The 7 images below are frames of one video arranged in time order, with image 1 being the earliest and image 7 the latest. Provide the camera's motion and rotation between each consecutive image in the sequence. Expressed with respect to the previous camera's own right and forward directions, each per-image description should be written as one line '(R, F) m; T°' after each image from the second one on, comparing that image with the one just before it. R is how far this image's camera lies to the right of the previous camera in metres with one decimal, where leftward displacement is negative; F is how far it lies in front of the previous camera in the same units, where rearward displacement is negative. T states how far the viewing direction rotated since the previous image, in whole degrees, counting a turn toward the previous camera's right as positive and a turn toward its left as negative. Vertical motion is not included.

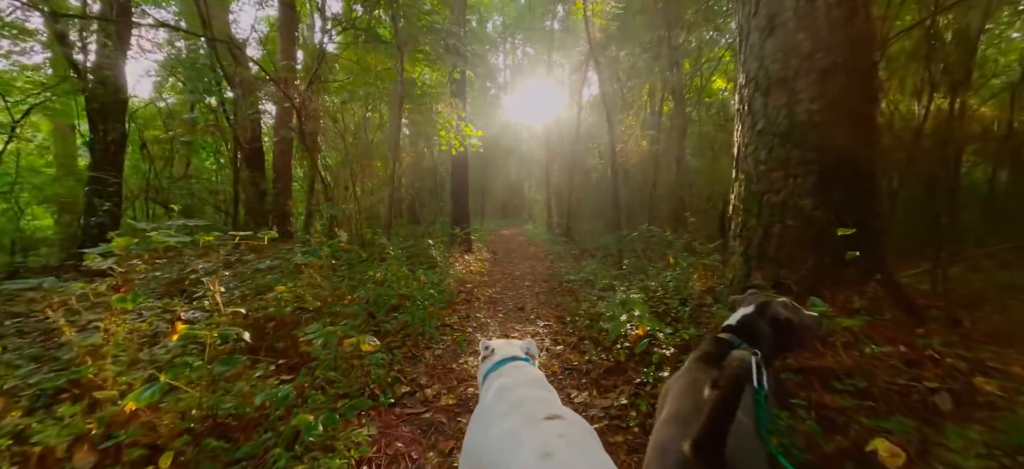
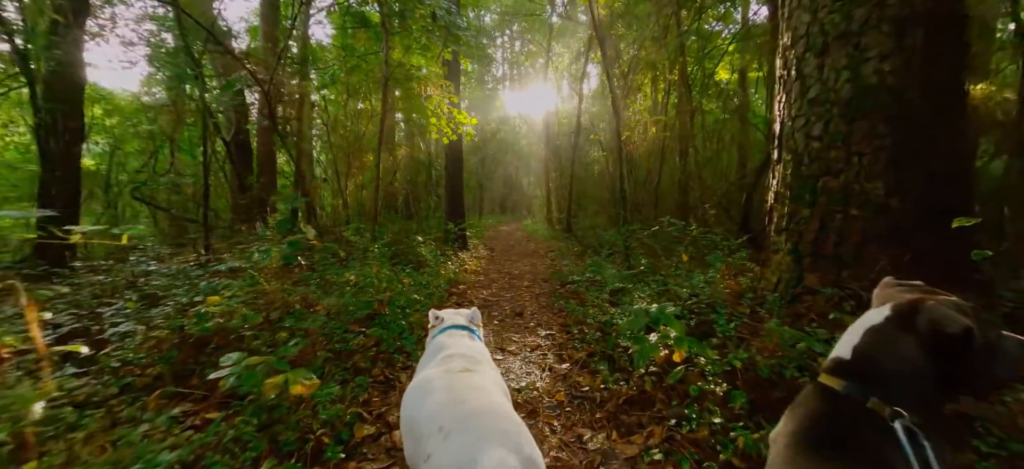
(0.0, +0.7) m; 0°
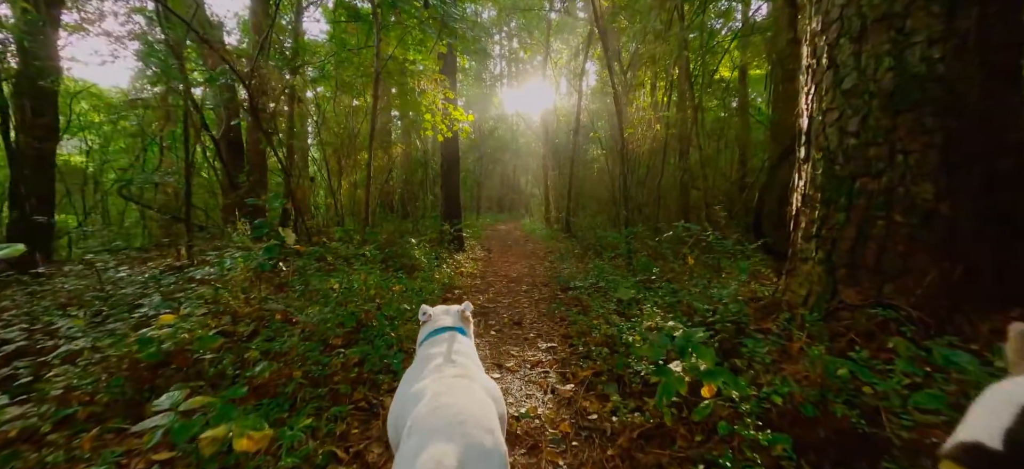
(0.0, +0.3) m; 0°
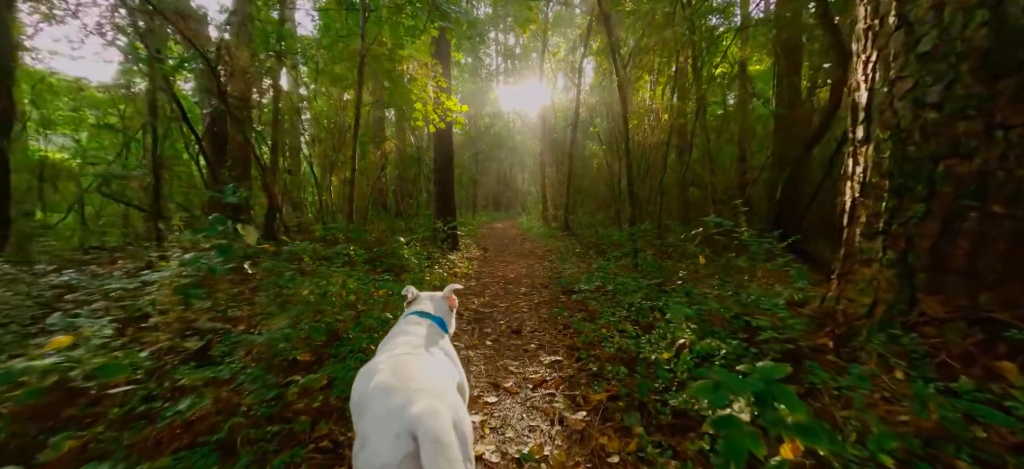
(0.0, +0.5) m; +1°
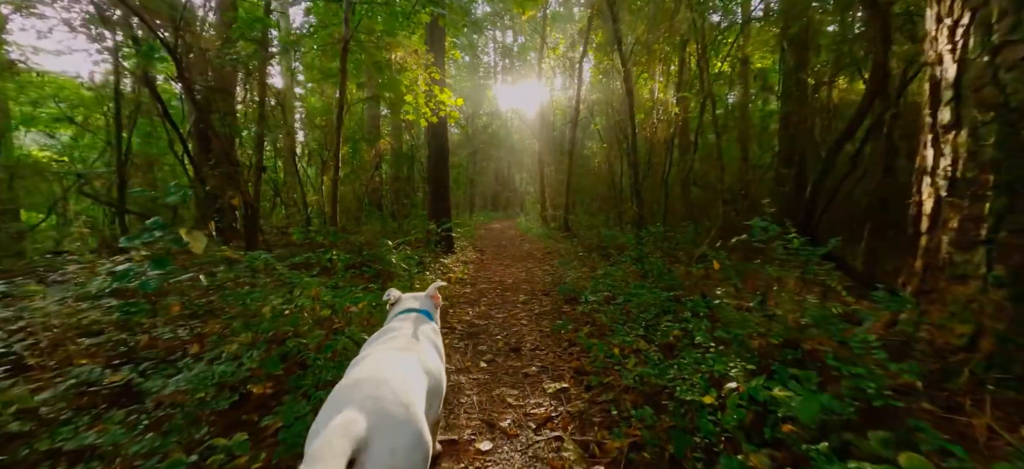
(0.0, +0.5) m; 0°
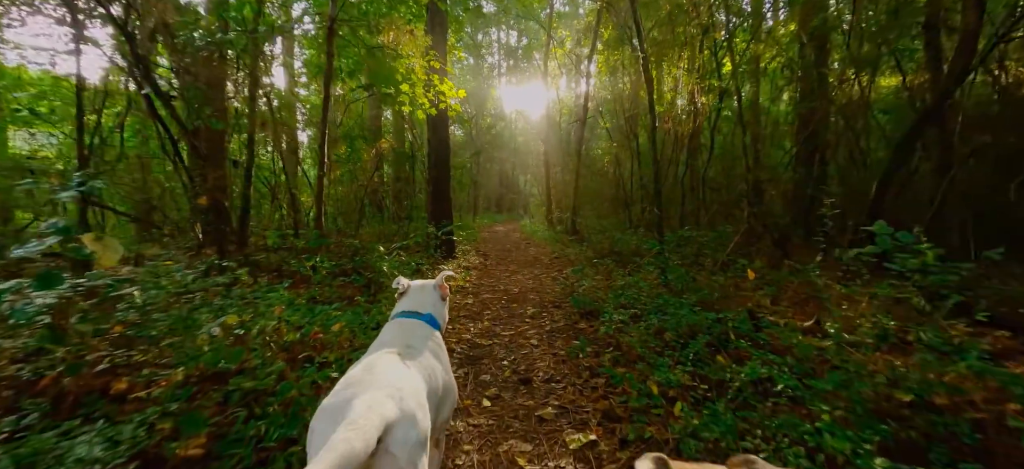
(0.0, +0.7) m; -1°
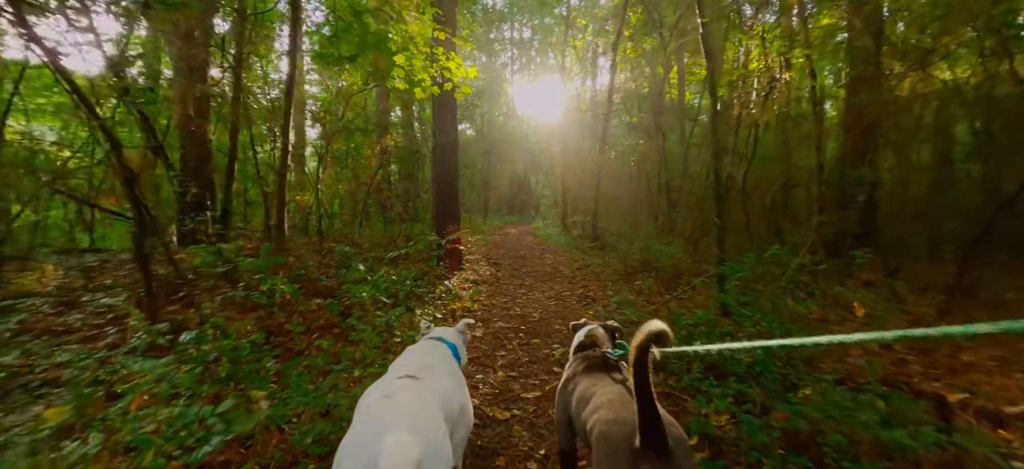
(-0.1, +1.3) m; -1°
